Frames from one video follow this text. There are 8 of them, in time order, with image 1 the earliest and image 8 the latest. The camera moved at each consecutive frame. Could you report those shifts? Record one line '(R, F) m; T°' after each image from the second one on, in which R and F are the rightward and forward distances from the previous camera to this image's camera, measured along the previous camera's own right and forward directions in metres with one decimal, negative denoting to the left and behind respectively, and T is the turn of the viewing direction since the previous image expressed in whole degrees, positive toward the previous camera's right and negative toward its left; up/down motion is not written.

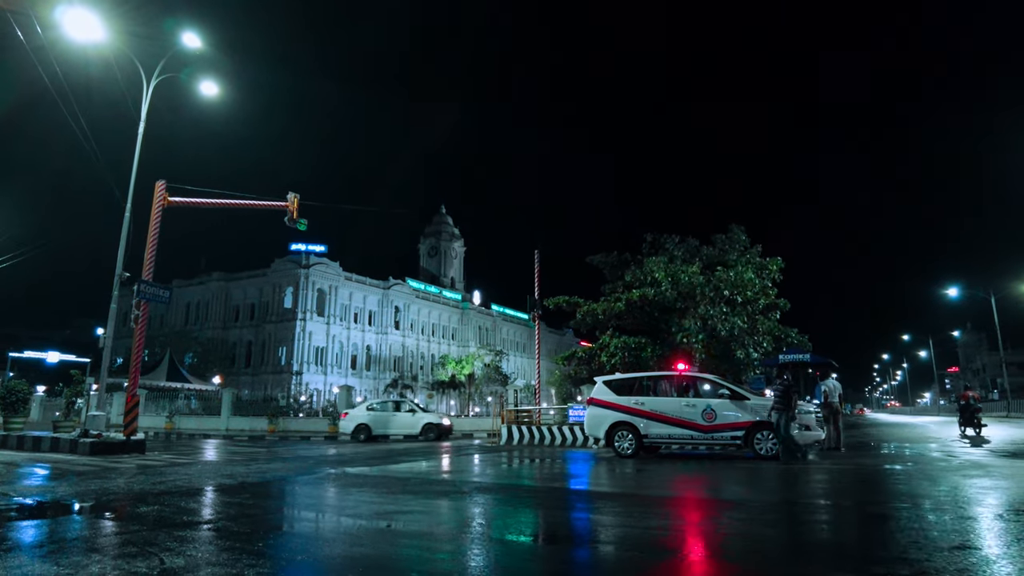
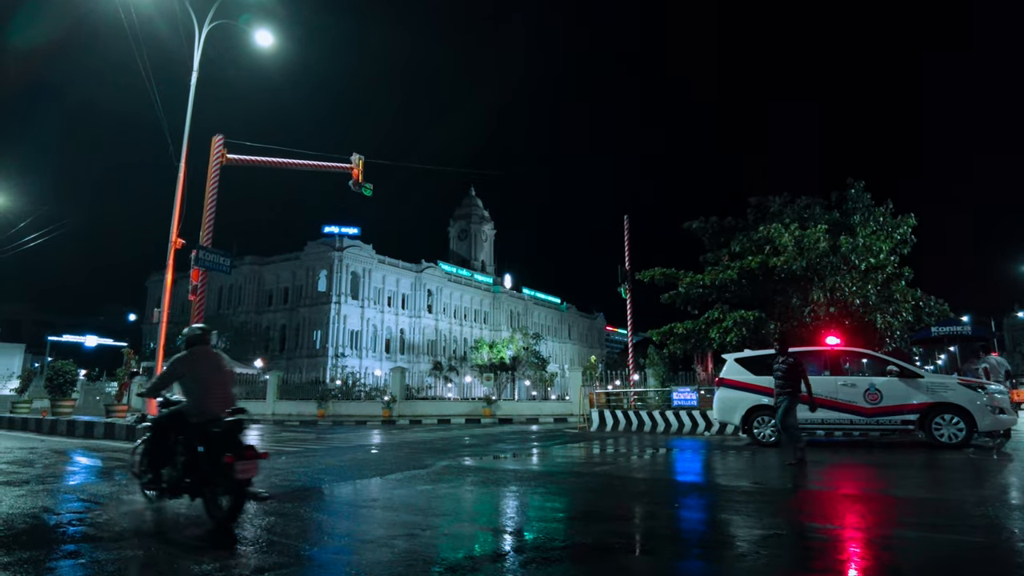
(-1.8, +2.0) m; -2°
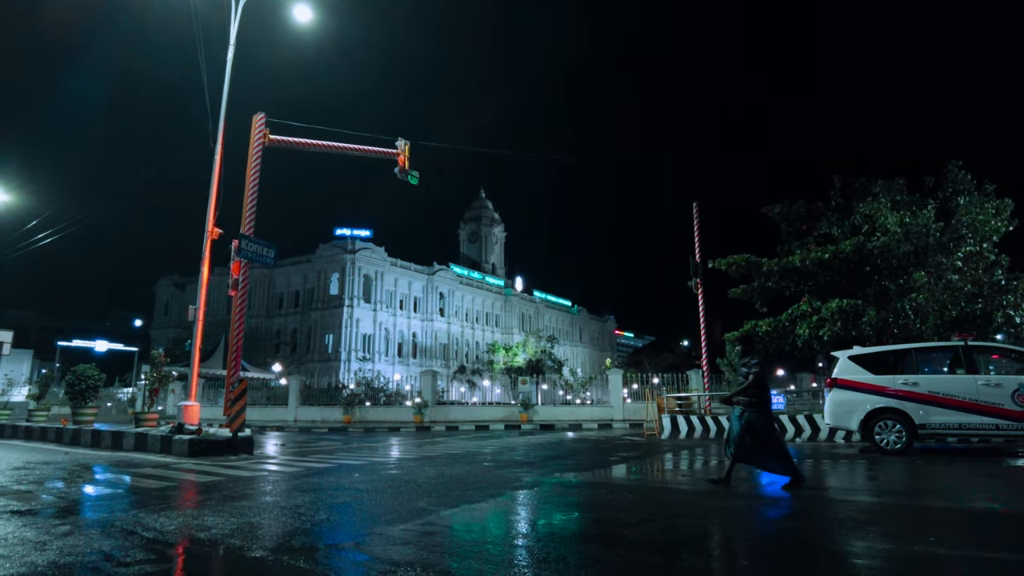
(-1.4, +1.4) m; 0°
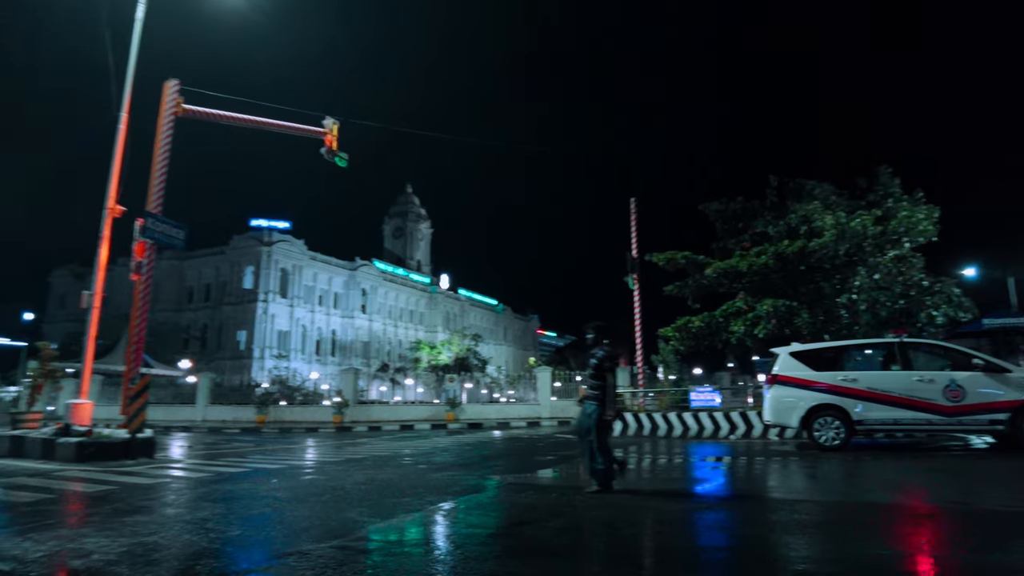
(-0.2, +0.7) m; +7°
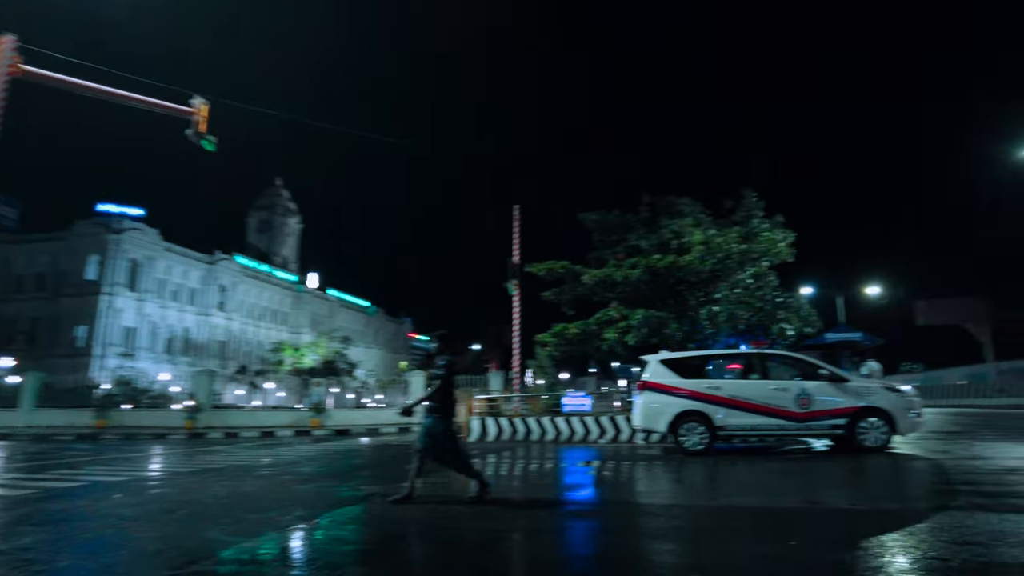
(-0.2, +0.2) m; +11°
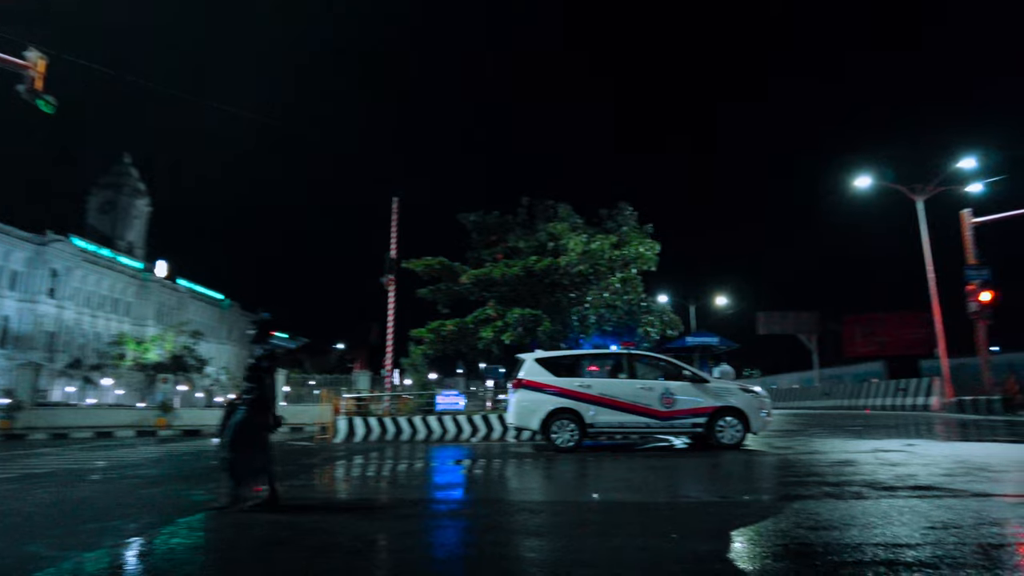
(-0.1, +0.2) m; +11°
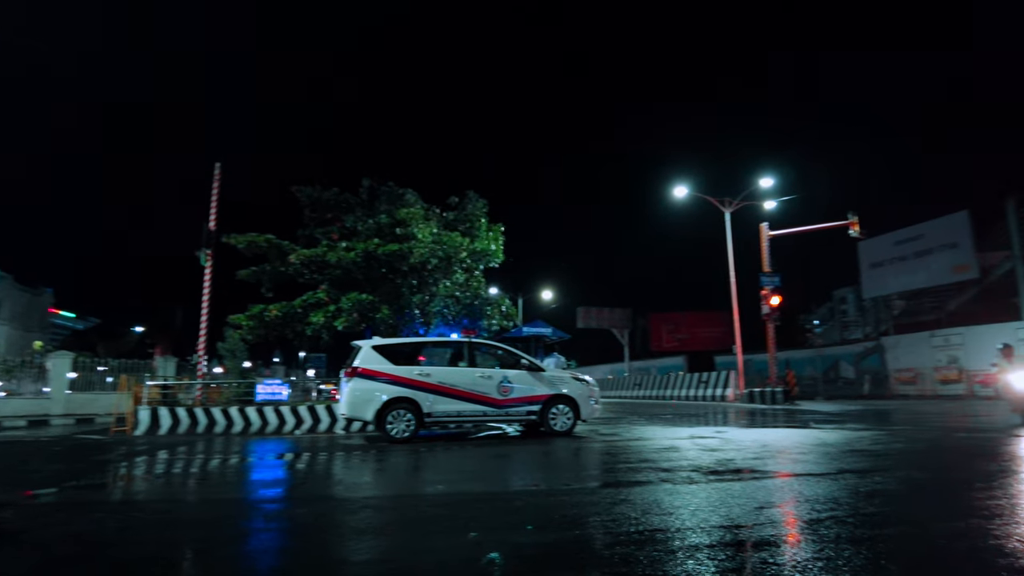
(-0.2, +0.3) m; +15°
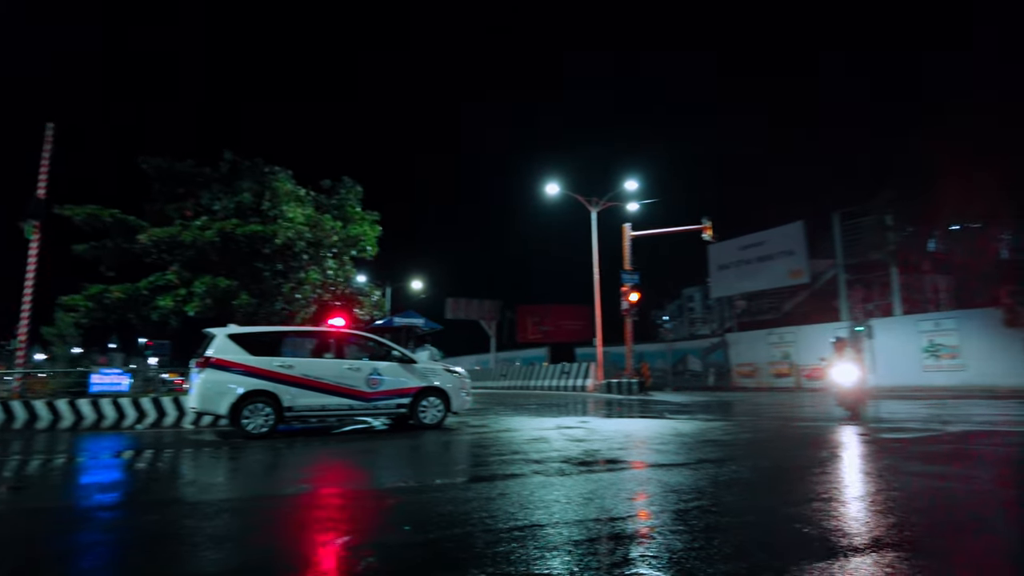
(-0.1, +0.2) m; +11°
